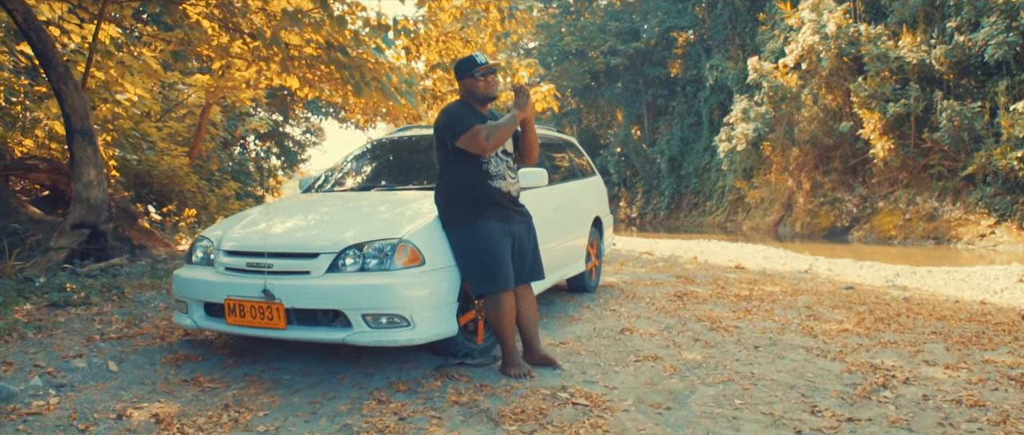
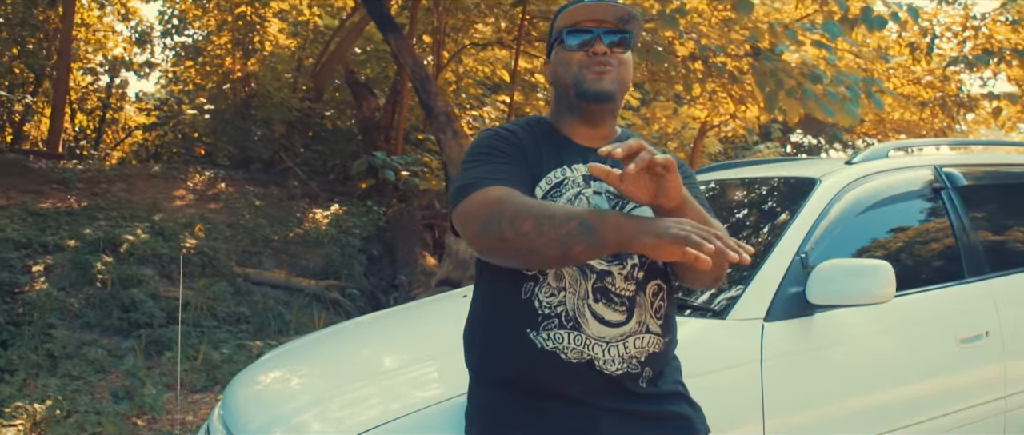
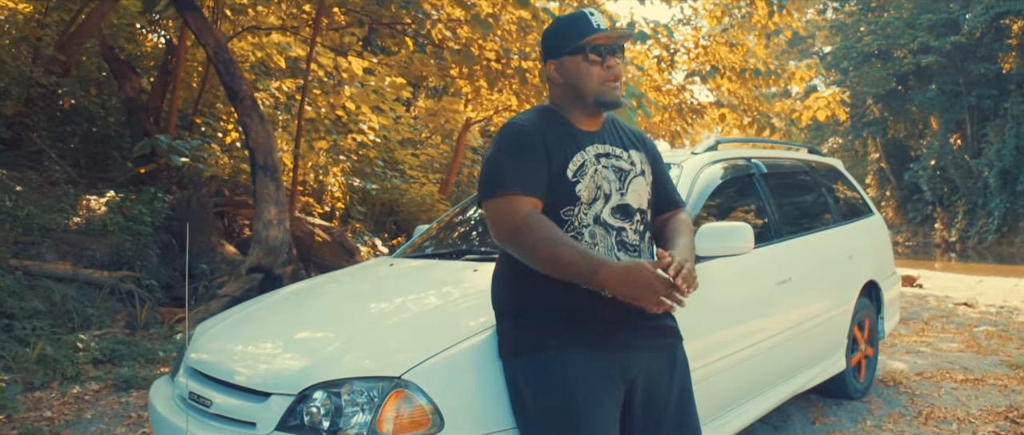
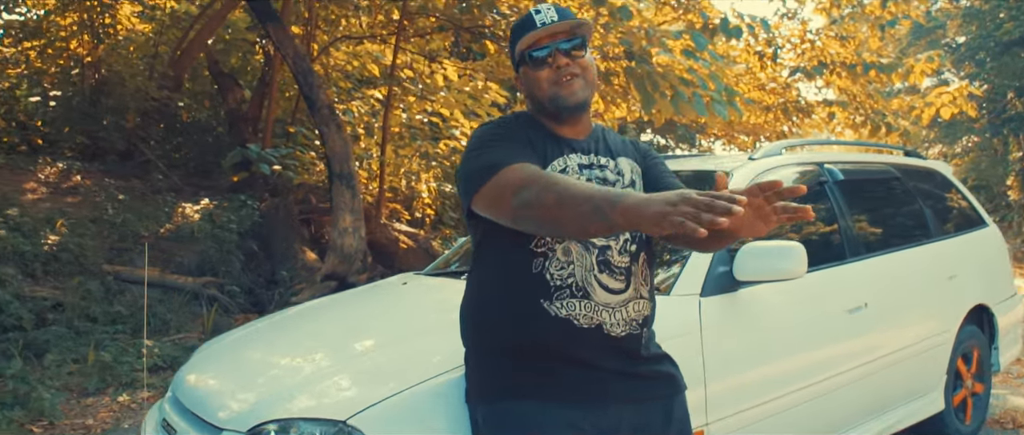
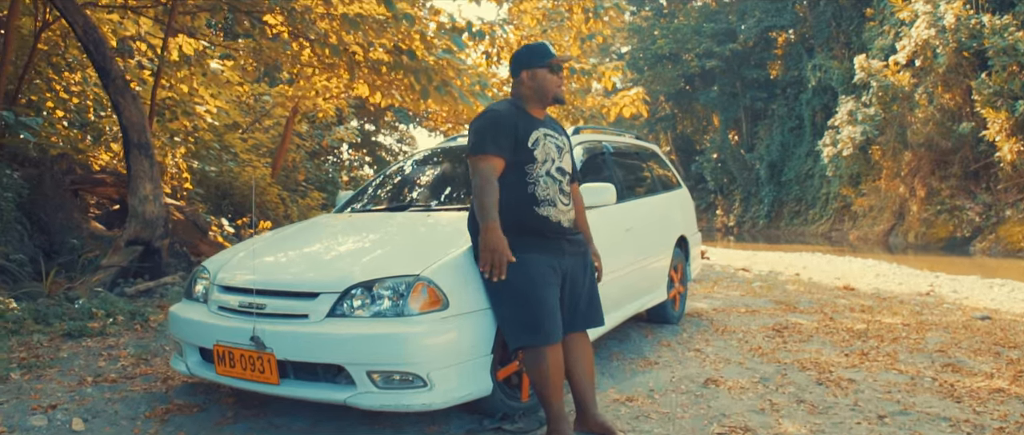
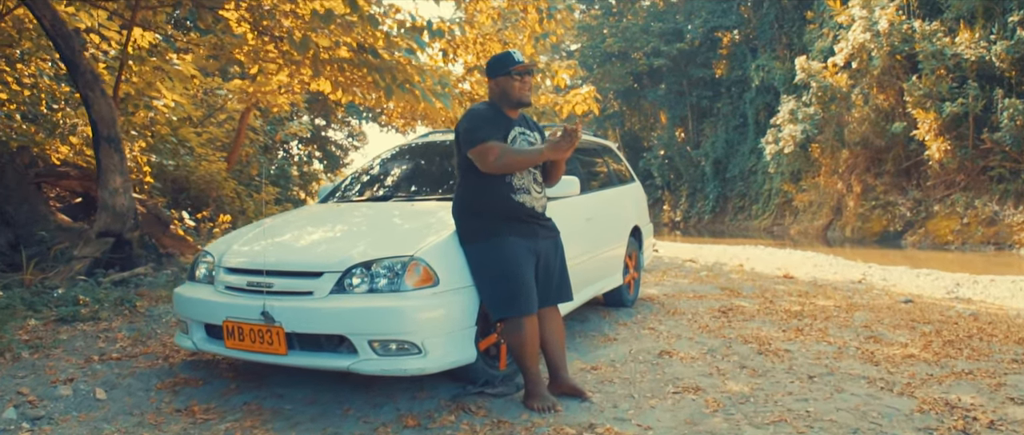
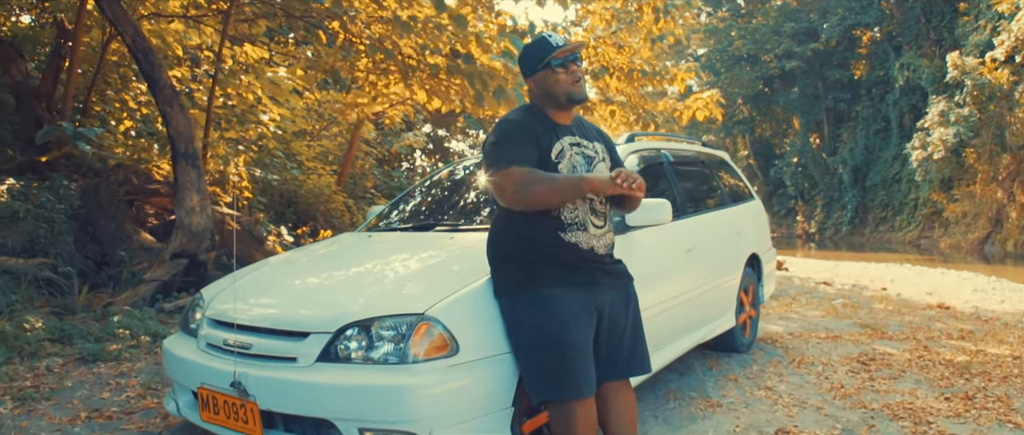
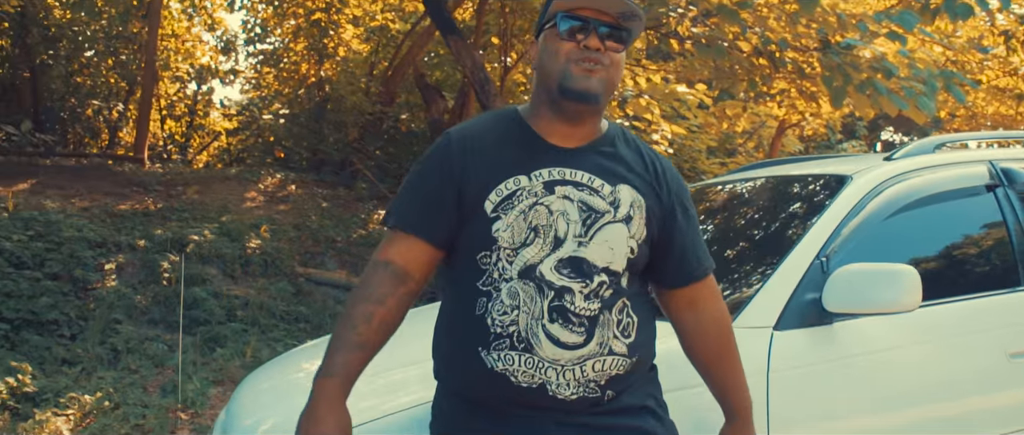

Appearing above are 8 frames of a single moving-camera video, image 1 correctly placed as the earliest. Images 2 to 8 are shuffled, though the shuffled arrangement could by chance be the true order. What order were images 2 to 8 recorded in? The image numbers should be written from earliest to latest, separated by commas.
6, 5, 7, 3, 4, 2, 8
